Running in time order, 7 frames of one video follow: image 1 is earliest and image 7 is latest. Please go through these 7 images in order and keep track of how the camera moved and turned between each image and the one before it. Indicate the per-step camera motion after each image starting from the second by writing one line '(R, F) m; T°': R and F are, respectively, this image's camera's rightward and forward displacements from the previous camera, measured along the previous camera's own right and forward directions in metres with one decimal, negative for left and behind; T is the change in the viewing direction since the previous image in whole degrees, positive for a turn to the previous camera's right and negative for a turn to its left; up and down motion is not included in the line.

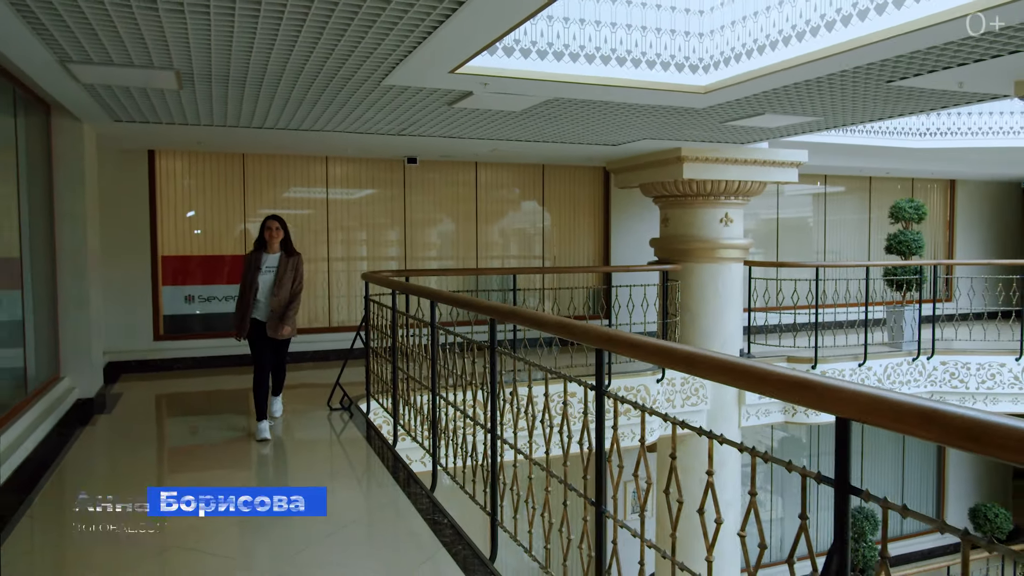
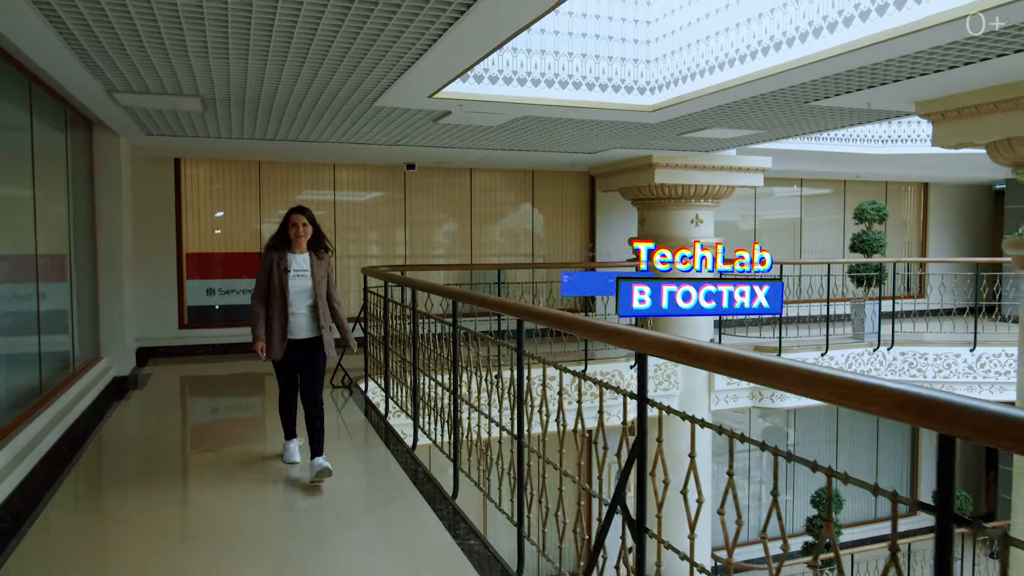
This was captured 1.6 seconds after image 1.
(+0.3, -0.7) m; -1°
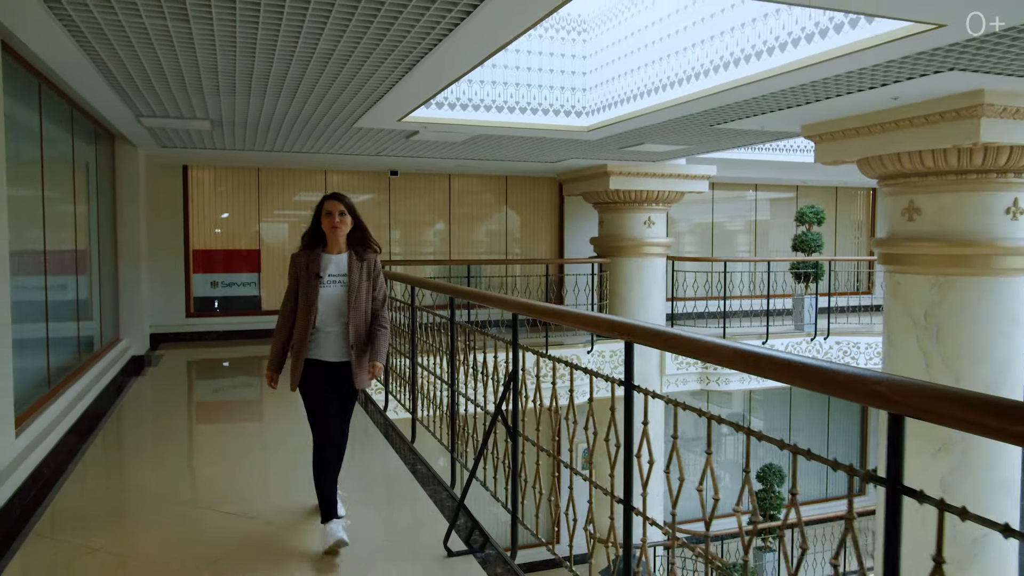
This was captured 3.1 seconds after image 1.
(+0.3, -0.9) m; 0°
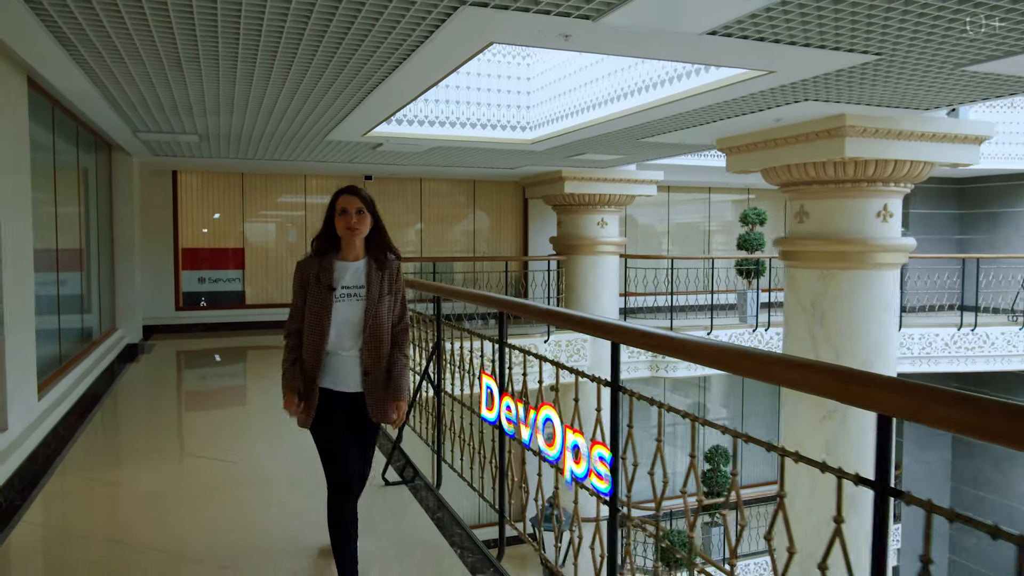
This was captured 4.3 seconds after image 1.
(+0.3, -0.8) m; +1°
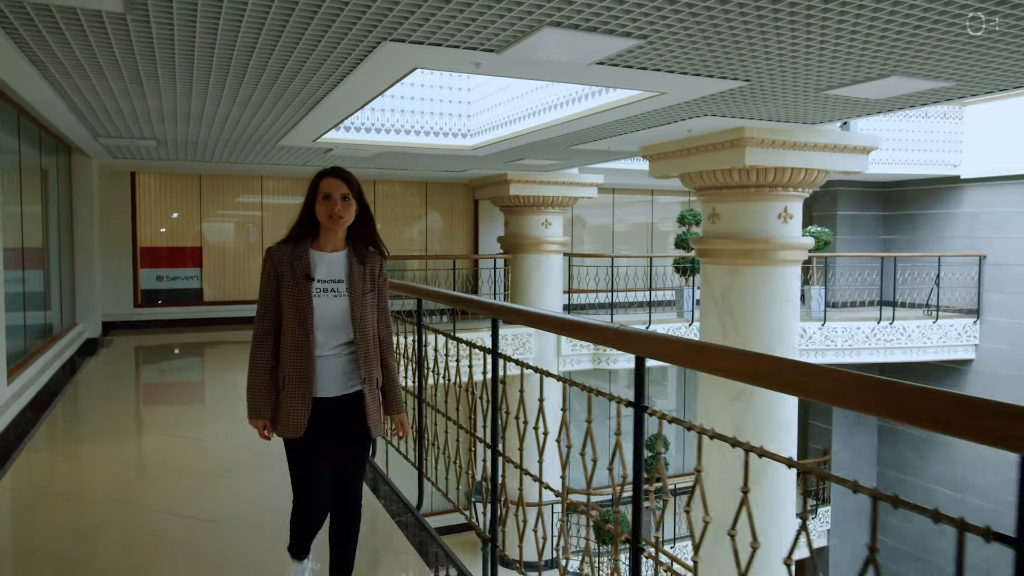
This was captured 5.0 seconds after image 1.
(+0.2, -0.5) m; +3°
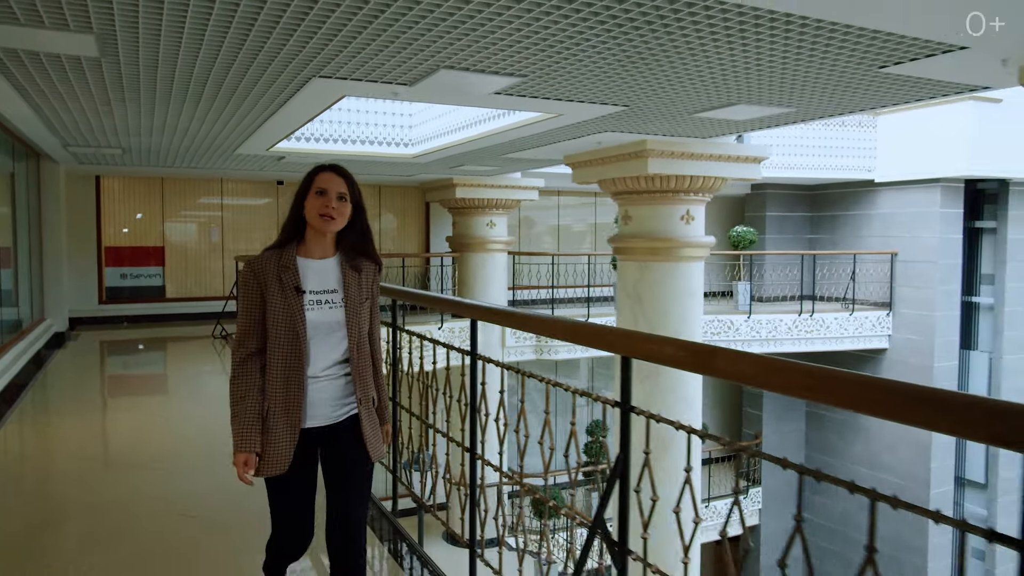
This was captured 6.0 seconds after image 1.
(+0.3, -0.7) m; +2°
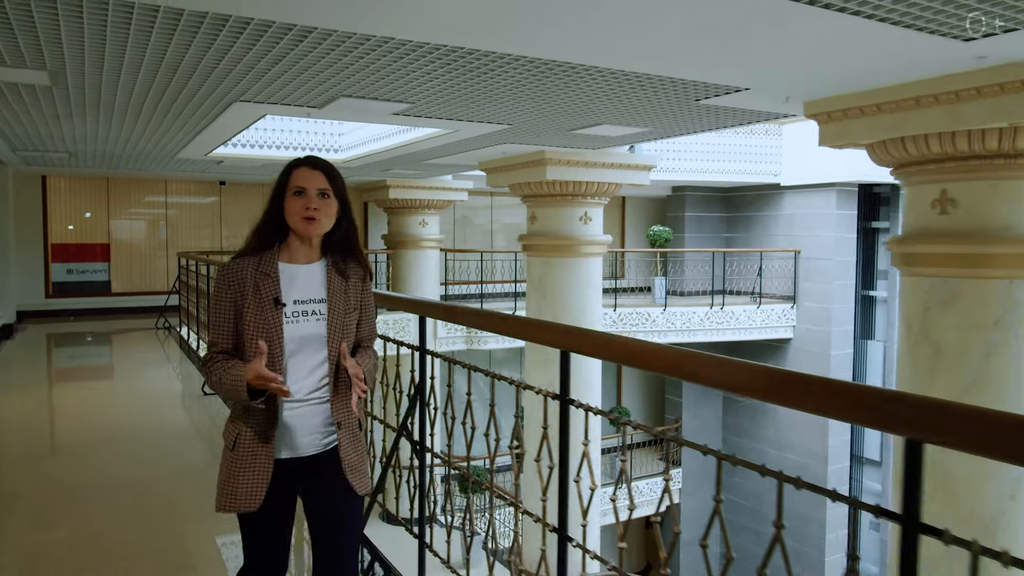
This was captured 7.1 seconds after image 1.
(+0.4, -0.8) m; +3°
